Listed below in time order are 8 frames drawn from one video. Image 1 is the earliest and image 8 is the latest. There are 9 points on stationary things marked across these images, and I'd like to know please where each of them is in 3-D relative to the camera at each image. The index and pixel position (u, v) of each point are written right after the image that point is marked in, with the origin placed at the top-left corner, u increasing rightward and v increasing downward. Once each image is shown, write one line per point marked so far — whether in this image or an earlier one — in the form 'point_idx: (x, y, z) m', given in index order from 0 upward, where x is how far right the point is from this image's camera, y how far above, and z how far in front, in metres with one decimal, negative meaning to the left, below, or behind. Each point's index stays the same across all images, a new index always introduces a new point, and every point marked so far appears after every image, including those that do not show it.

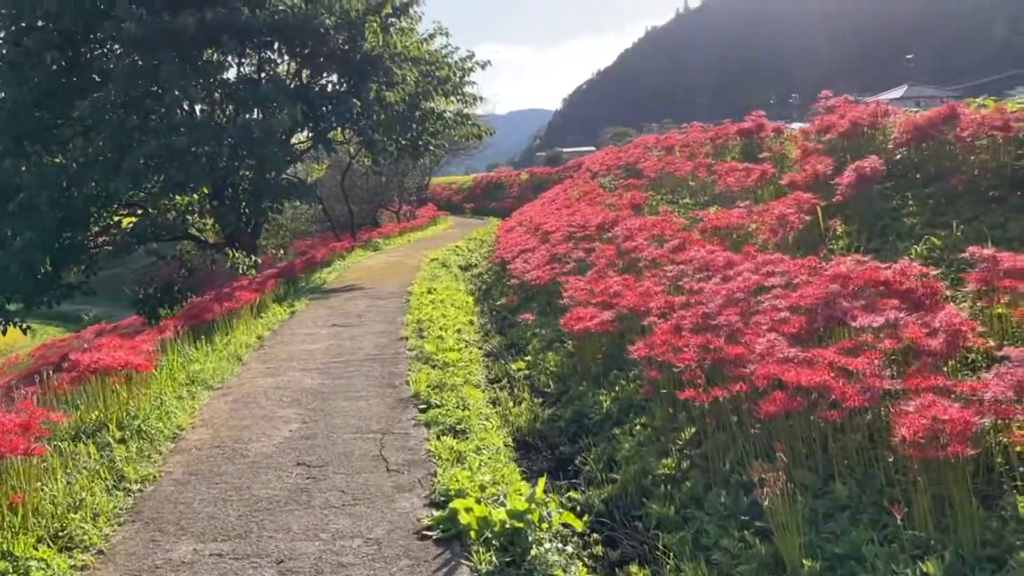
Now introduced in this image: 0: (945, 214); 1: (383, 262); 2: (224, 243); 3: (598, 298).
0: (+2.6, +0.4, +5.2) m
1: (-2.2, +0.5, +14.7) m
2: (-4.4, +0.7, +13.2) m
3: (+0.6, -0.1, +5.8) m
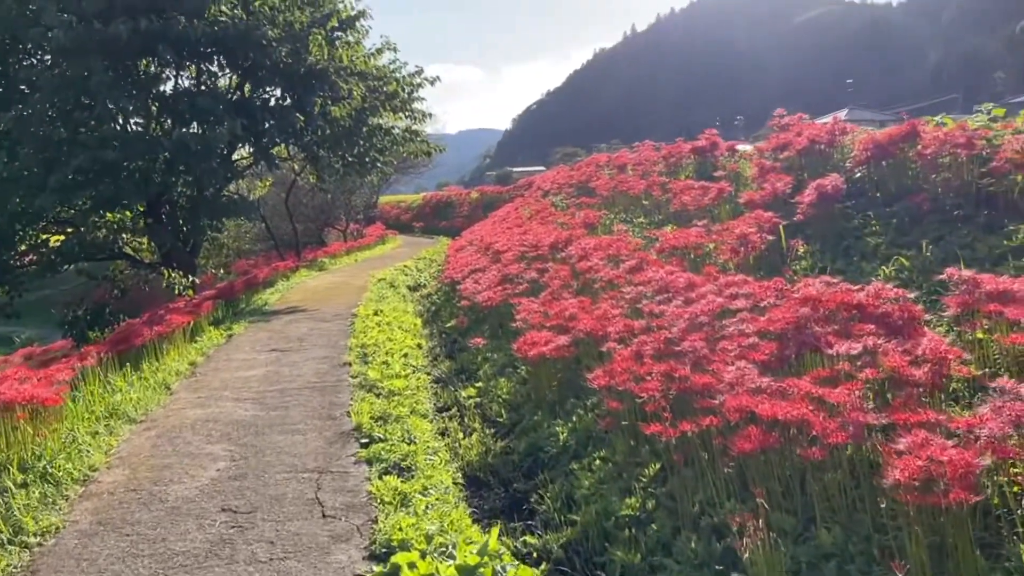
0: (+2.3, +0.3, +5.0) m
1: (-3.1, +0.1, +14.2) m
2: (-5.2, +0.4, +12.6) m
3: (+0.3, -0.2, +5.5) m
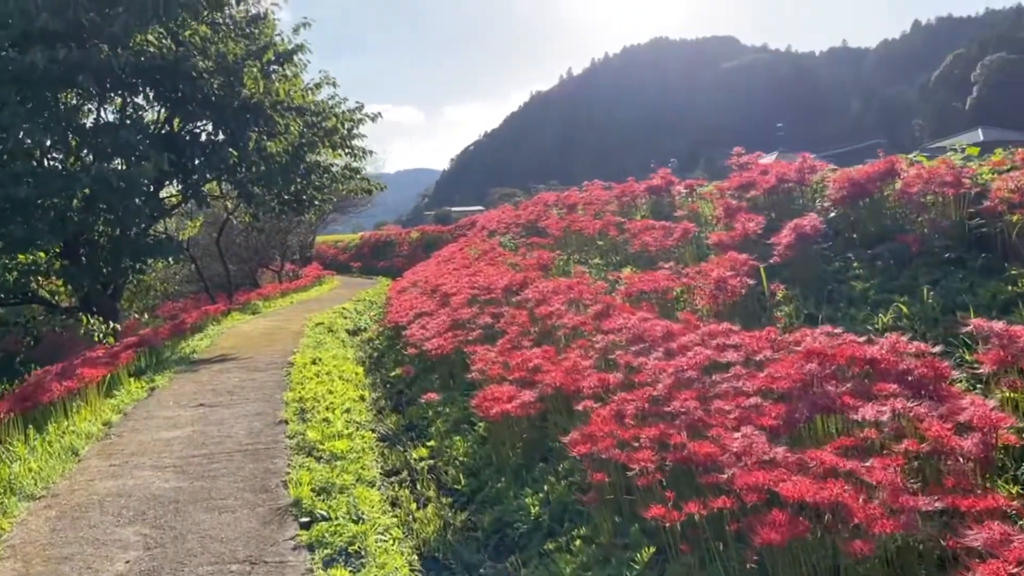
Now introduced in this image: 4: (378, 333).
0: (+2.1, +0.1, +4.7) m
1: (-3.9, -0.6, +13.5) m
2: (-5.9, -0.3, +11.7) m
3: (0.0, -0.5, +5.0) m
4: (-1.9, -0.6, +11.9) m
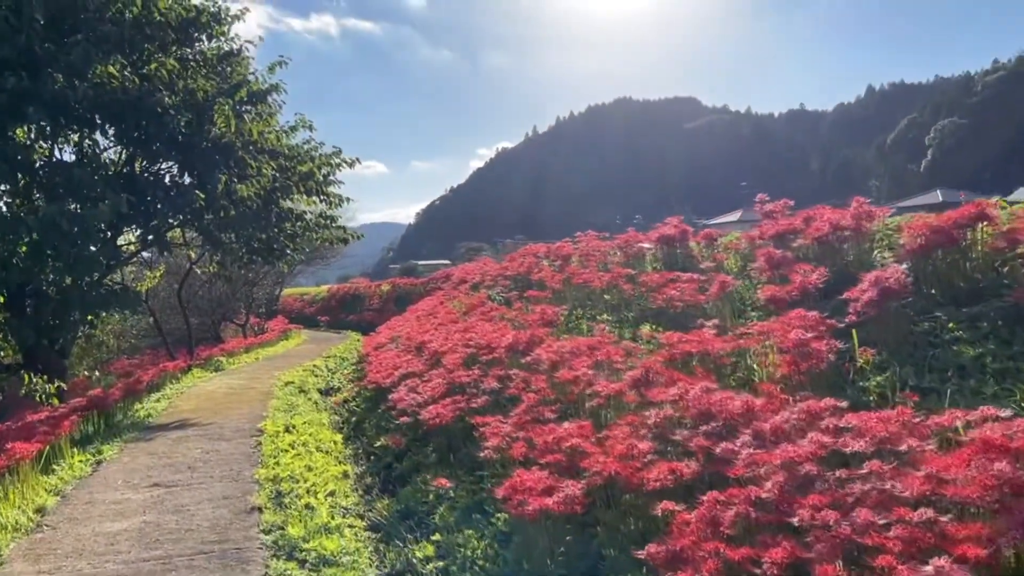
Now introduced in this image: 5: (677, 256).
0: (+2.3, -0.2, +3.9) m
1: (-4.1, -1.4, +12.3) m
2: (-6.1, -0.9, +10.5) m
3: (+0.2, -0.8, +4.1) m
4: (-2.0, -1.4, +10.8) m
5: (+1.6, +0.3, +8.3) m
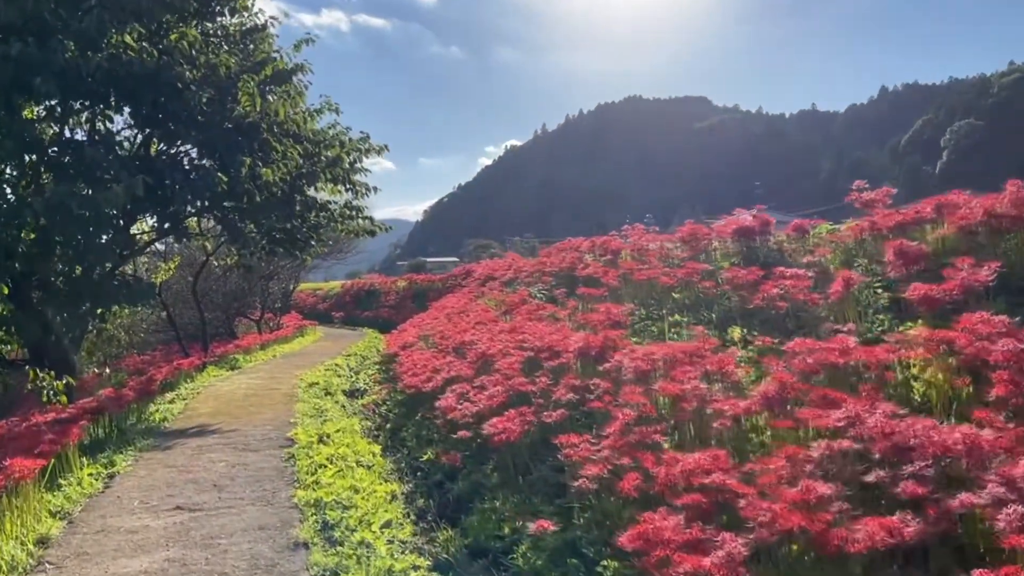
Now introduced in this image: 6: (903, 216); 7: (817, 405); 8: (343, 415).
0: (+2.8, -0.2, +3.0) m
1: (-3.6, -1.3, +11.5) m
2: (-5.5, -0.8, +9.7) m
3: (+0.6, -0.8, +3.2) m
4: (-1.5, -1.3, +10.0) m
5: (+2.1, +0.3, +7.4) m
6: (+2.5, +0.5, +5.5) m
7: (+1.3, -0.5, +3.6) m
8: (-1.8, -1.3, +9.1) m
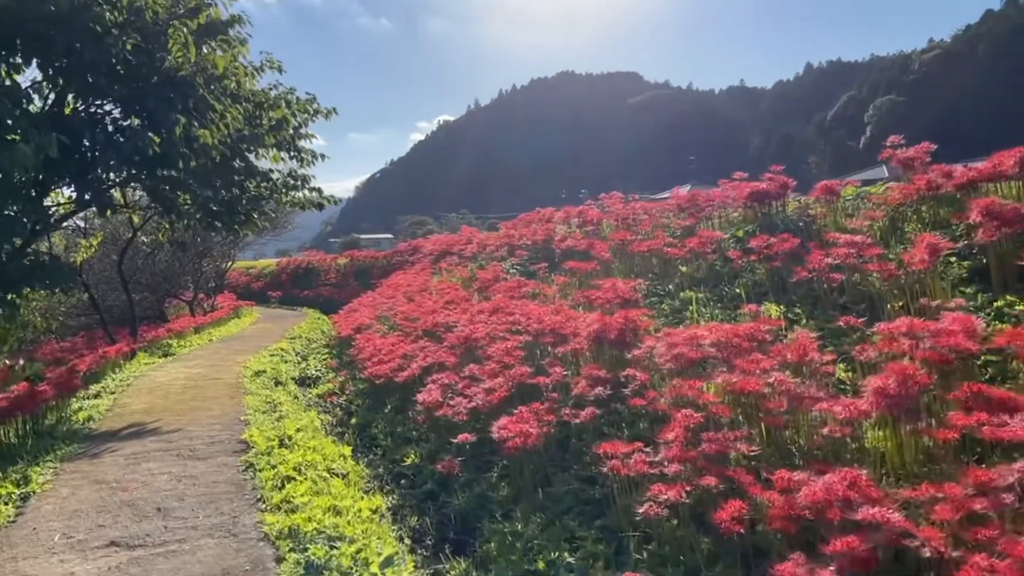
0: (+3.0, -0.1, +2.3) m
1: (-4.0, -1.1, +10.3) m
2: (-5.8, -0.6, +8.3) m
3: (+0.9, -0.7, +2.3) m
4: (-1.8, -1.0, +8.9) m
5: (+2.0, +0.5, +6.6) m
6: (+2.6, +0.6, +4.7) m
7: (+1.5, -0.4, +2.7) m
8: (-2.0, -1.1, +8.0) m
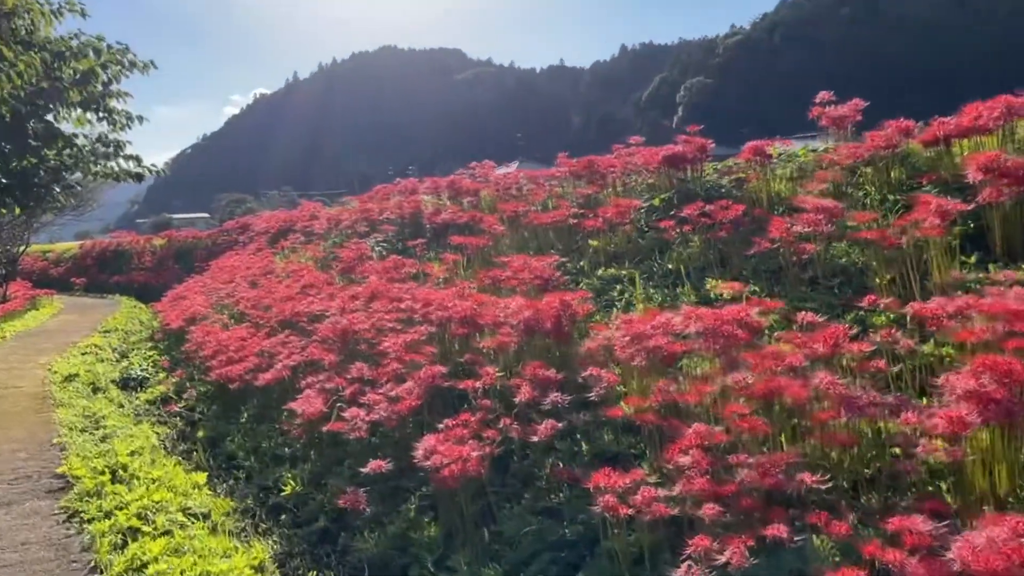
0: (+3.1, 0.0, +1.9) m
1: (-5.3, -1.0, +8.4) m
2: (-6.7, -0.6, +6.1) m
3: (+1.0, -0.7, +1.5) m
4: (-2.9, -0.9, +7.5) m
5: (+1.2, +0.7, +5.9) m
6: (+2.1, +0.8, +4.2) m
7: (+1.5, -0.3, +2.1) m
8: (-2.9, -1.0, +6.6) m
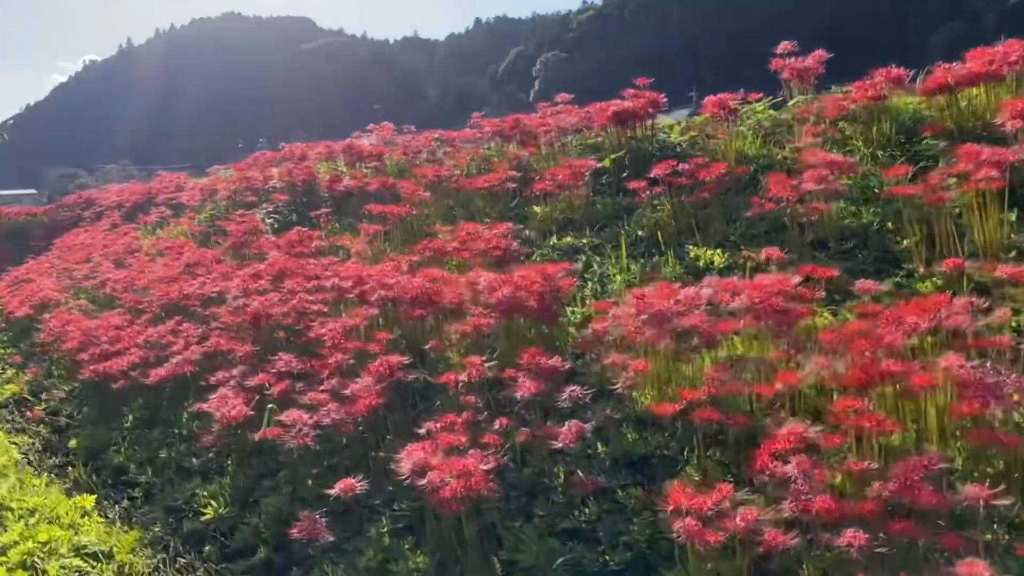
0: (+3.3, +0.1, +1.8) m
1: (-6.0, -0.9, +6.8) m
2: (-7.0, -0.6, +4.3) m
3: (+1.3, -0.6, +1.1) m
4: (-3.5, -0.8, +6.3) m
5: (+0.8, +0.9, +5.4) m
6: (+2.0, +1.0, +3.8) m
7: (+1.7, -0.2, +1.7) m
8: (-3.4, -0.9, +5.4) m
